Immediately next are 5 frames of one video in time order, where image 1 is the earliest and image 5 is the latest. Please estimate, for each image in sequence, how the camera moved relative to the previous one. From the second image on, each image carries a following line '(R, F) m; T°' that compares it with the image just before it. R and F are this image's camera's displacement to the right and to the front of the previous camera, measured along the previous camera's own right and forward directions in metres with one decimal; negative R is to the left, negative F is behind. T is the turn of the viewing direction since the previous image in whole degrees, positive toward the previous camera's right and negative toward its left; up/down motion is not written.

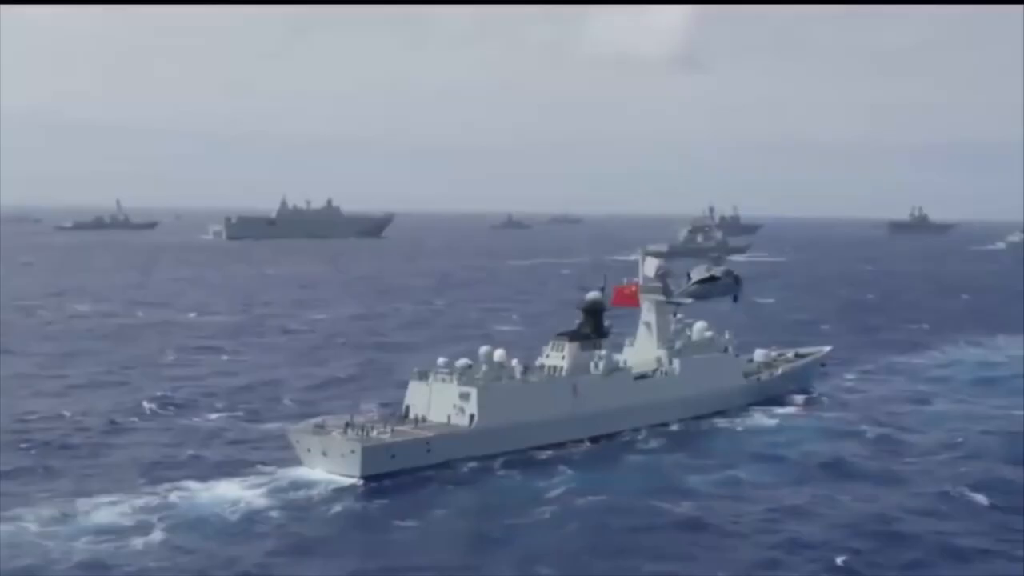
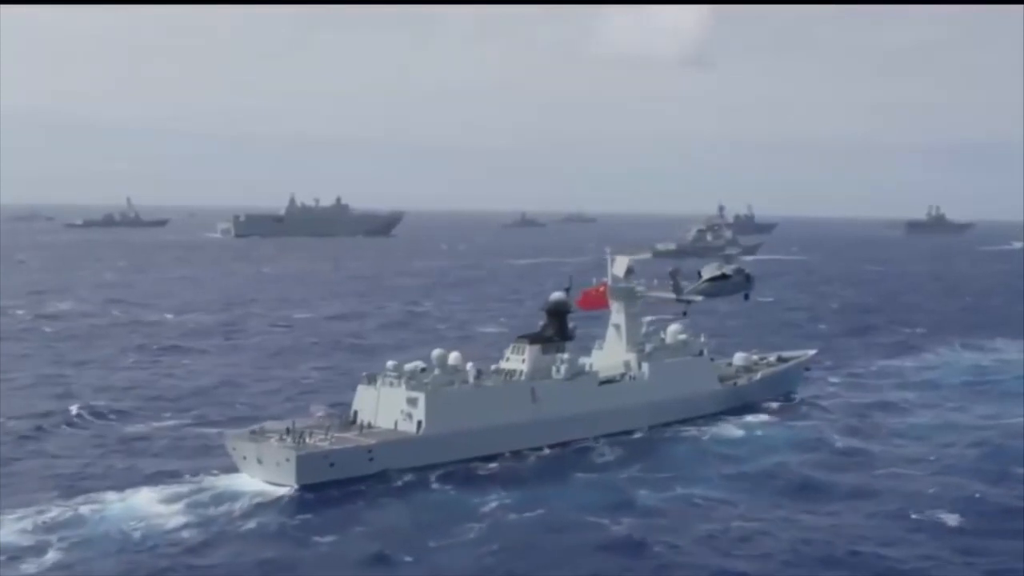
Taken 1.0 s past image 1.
(+1.3, +1.6) m; 0°
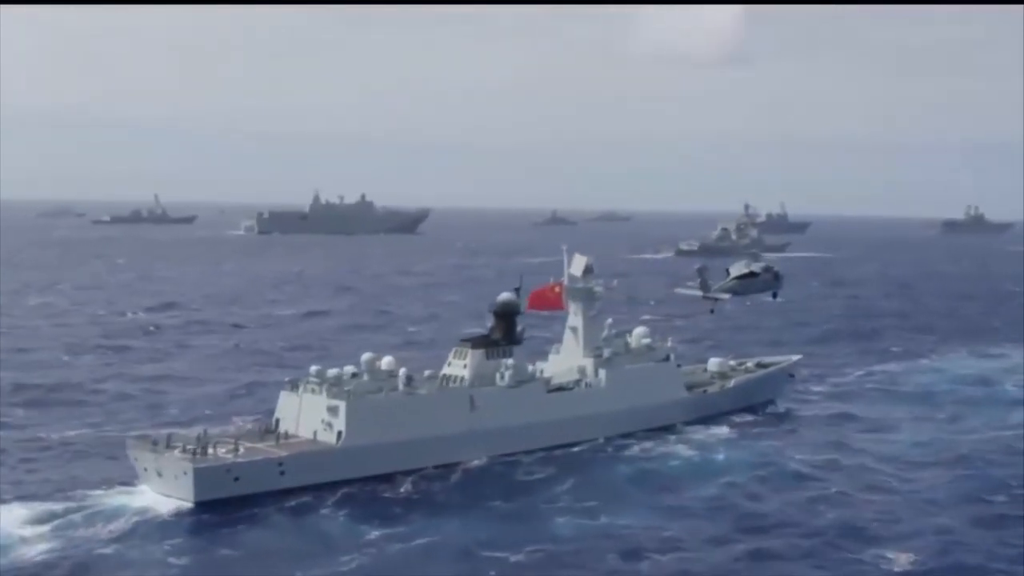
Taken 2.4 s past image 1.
(+1.9, +2.3) m; -1°
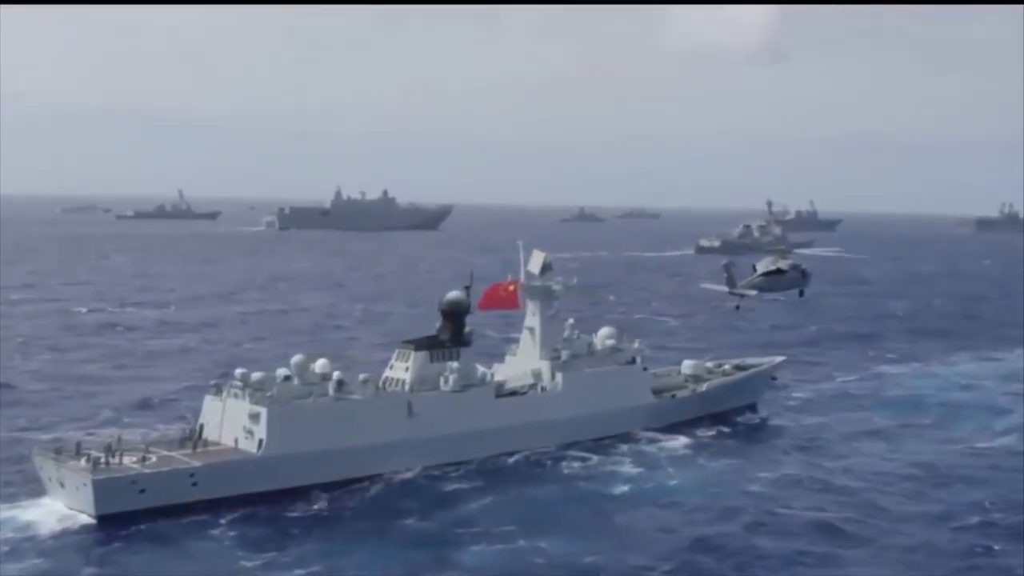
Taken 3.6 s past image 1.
(+1.7, +1.8) m; -1°
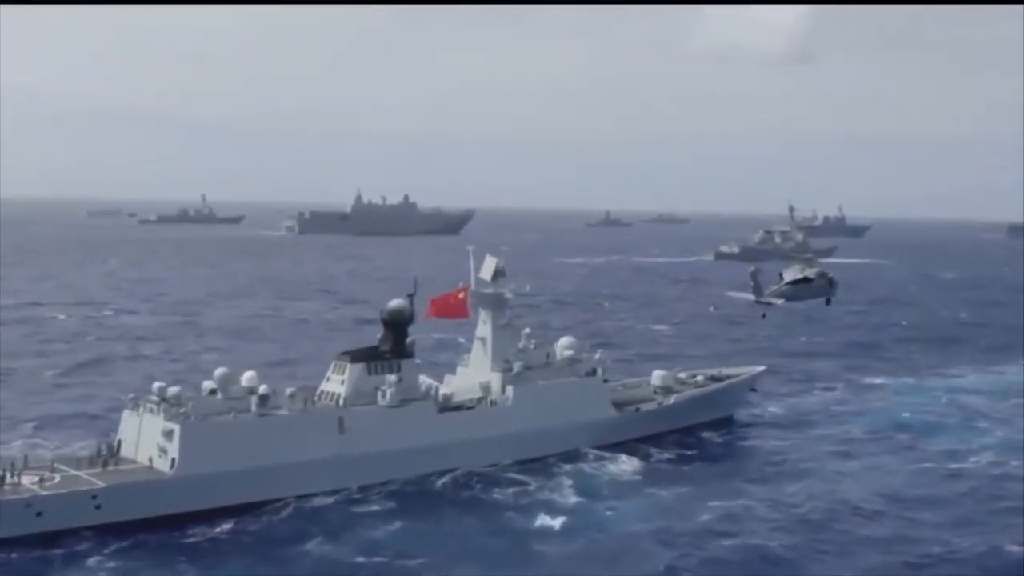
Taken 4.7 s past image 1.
(+1.6, +1.5) m; -1°
